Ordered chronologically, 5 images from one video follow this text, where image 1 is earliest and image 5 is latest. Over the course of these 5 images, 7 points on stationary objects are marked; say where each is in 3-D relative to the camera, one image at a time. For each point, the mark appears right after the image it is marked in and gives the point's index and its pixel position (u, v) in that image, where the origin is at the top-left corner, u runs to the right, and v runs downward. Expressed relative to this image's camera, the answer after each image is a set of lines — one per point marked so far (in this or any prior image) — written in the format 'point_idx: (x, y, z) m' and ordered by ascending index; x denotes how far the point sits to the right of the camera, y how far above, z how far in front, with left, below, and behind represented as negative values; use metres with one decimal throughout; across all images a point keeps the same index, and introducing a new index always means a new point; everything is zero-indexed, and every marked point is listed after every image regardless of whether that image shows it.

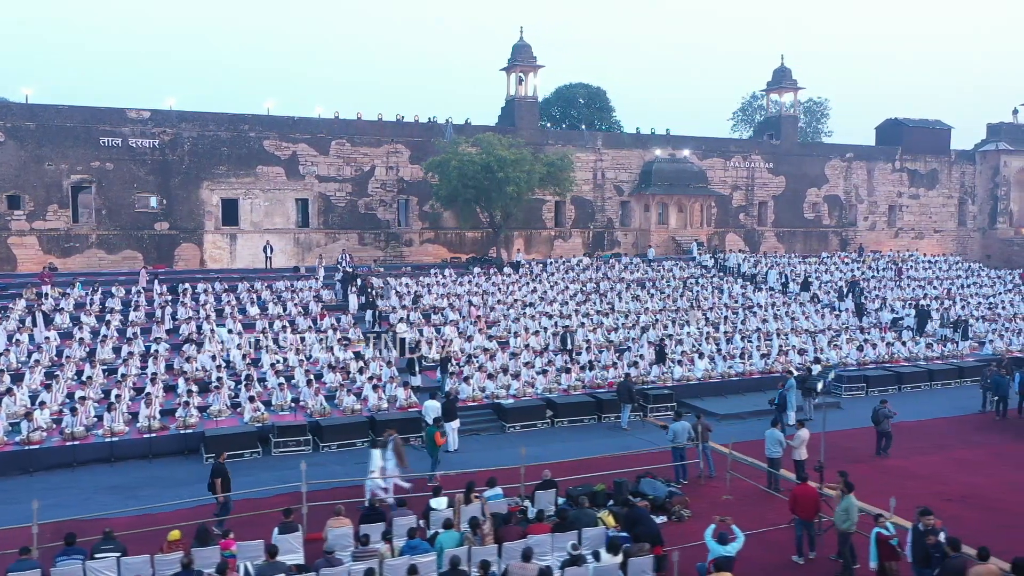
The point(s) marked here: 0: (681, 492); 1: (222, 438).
0: (+2.4, -2.9, +11.3) m
1: (-4.8, -2.5, +13.2) m
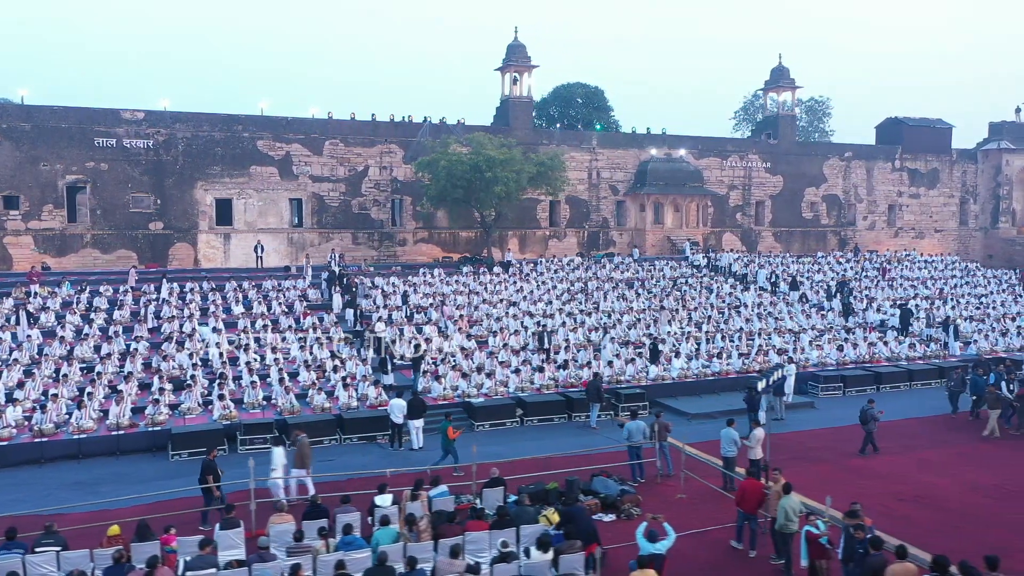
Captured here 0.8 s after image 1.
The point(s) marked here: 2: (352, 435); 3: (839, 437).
0: (+1.7, -2.9, +11.4) m
1: (-5.4, -2.4, +13.4) m
2: (-2.8, -2.6, +14.3) m
3: (+6.1, -2.8, +15.0) m
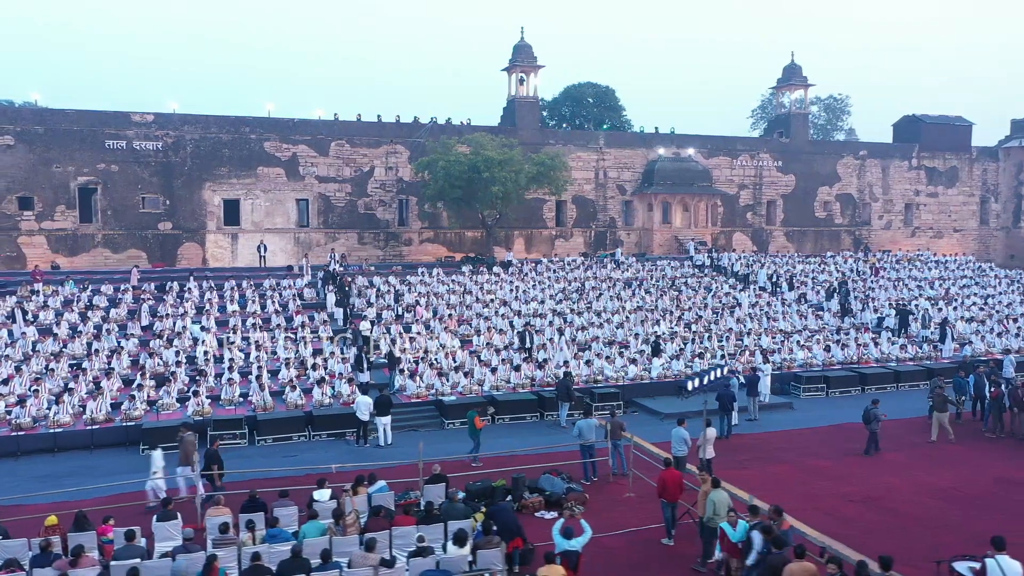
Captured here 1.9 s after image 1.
0: (+1.0, -2.8, +11.4) m
1: (-6.0, -2.4, +13.7) m
2: (-3.5, -2.6, +14.6) m
3: (+5.5, -2.8, +14.9) m
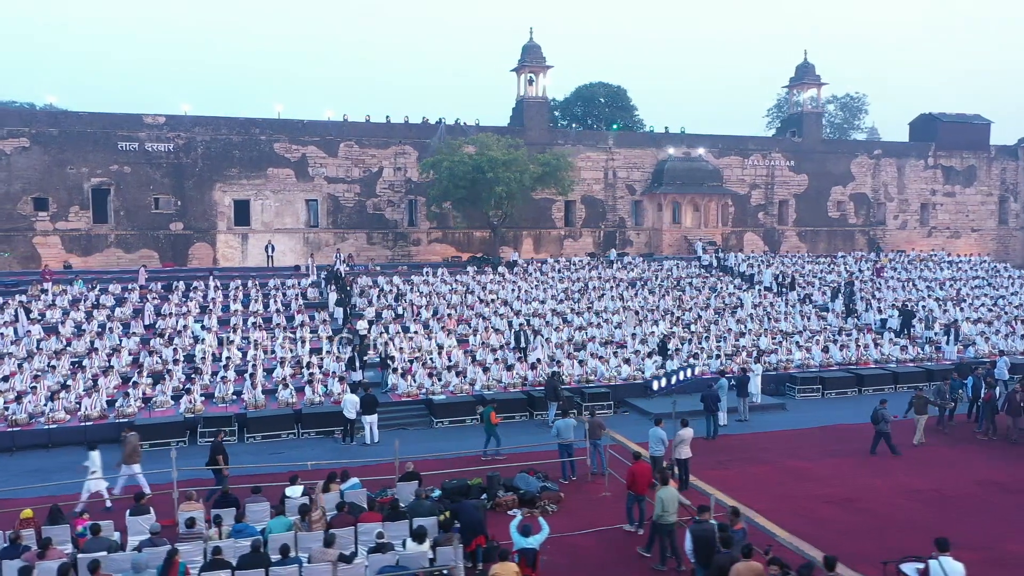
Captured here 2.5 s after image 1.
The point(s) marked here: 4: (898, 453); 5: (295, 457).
0: (+0.6, -2.8, +11.5) m
1: (-6.3, -2.4, +14.0) m
2: (-3.7, -2.6, +14.7) m
3: (+5.3, -2.8, +14.8) m
4: (+6.6, -2.8, +13.7) m
5: (-3.7, -2.9, +13.6) m
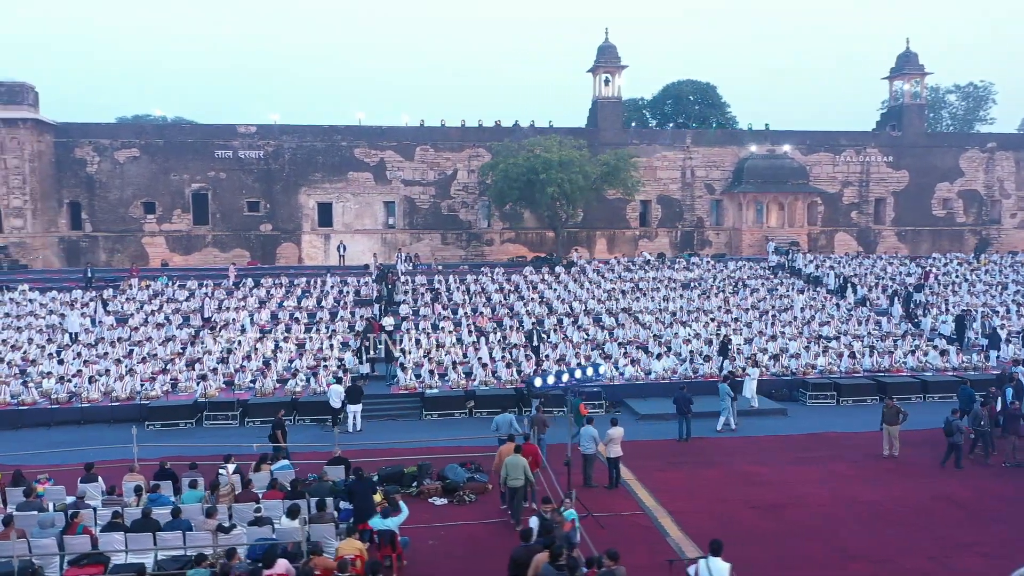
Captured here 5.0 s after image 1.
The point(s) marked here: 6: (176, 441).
0: (-0.4, -2.8, +11.9) m
1: (-6.8, -2.3, +15.5) m
2: (-4.1, -2.5, +15.9) m
3: (+4.7, -2.8, +14.4) m
4: (+5.9, -2.9, +13.1) m
5: (-4.3, -2.8, +14.7) m
6: (-5.9, -2.7, +14.1) m
